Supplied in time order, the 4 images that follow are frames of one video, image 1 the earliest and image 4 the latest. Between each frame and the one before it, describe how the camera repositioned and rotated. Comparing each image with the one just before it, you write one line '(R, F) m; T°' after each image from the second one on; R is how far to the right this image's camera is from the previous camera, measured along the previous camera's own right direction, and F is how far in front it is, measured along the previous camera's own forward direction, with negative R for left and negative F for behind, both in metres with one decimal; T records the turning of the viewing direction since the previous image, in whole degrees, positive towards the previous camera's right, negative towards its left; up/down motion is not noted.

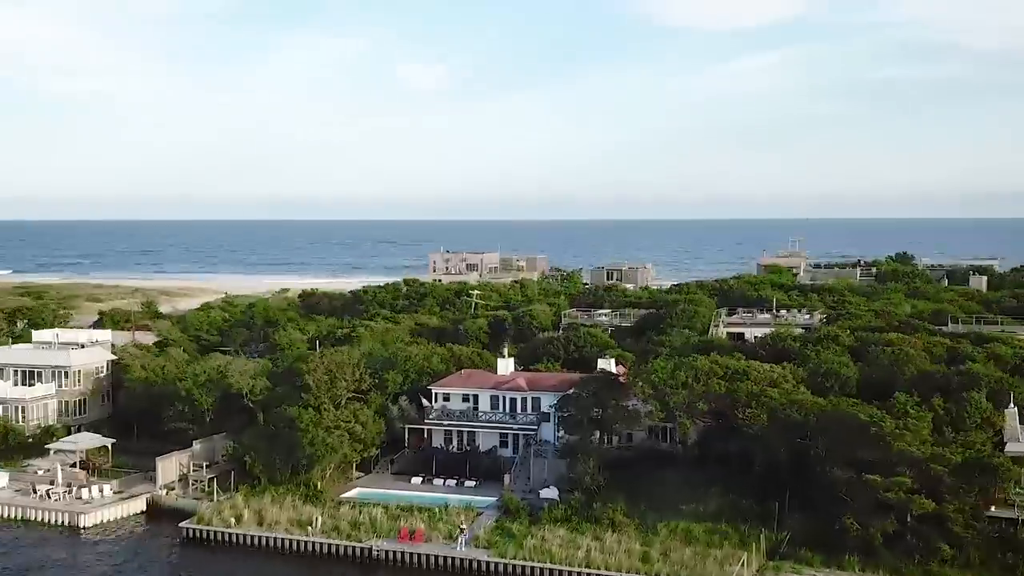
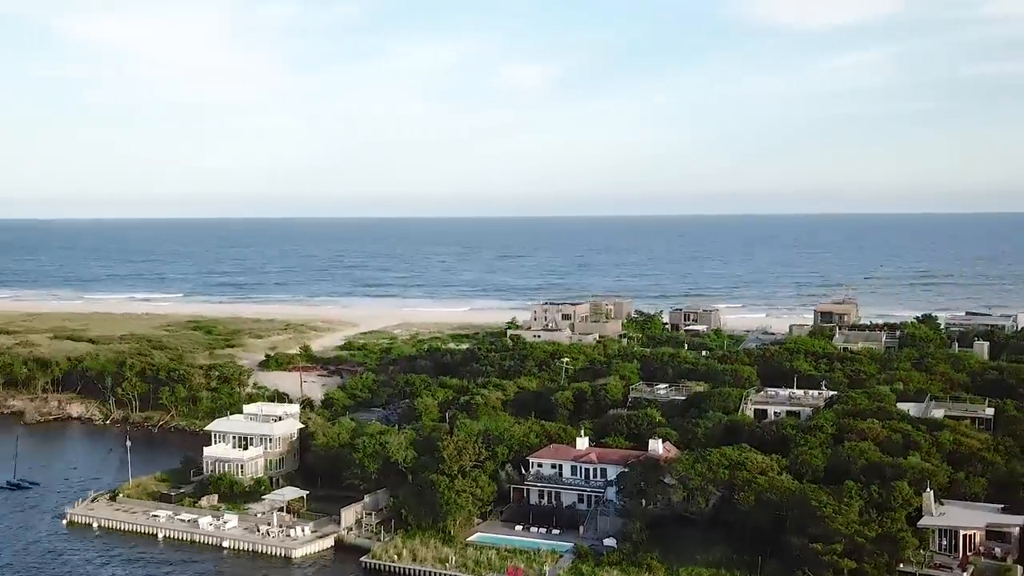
(+0.8, -7.2) m; -6°
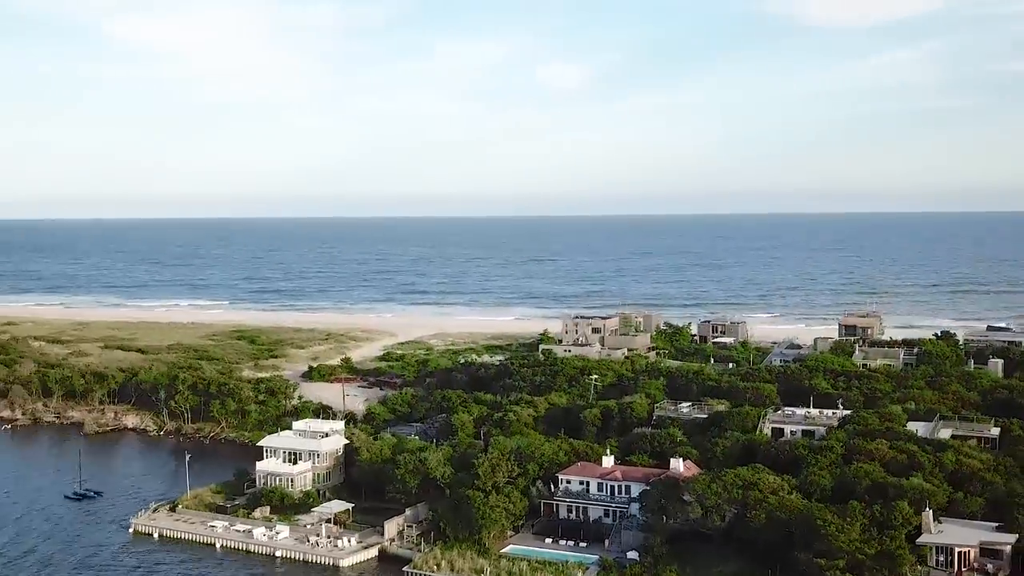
(+0.2, -2.0) m; -2°
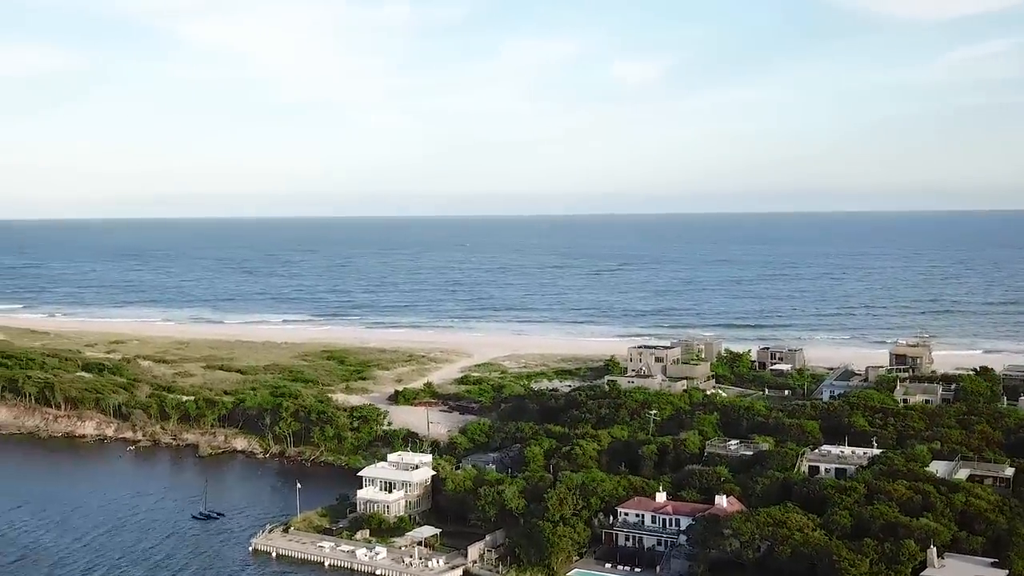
(+0.4, -4.6) m; -4°
